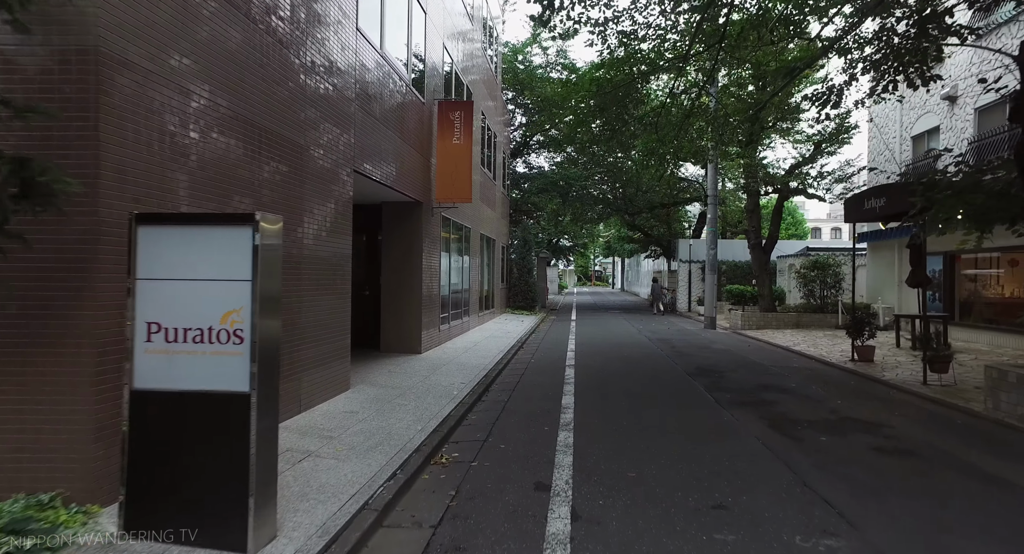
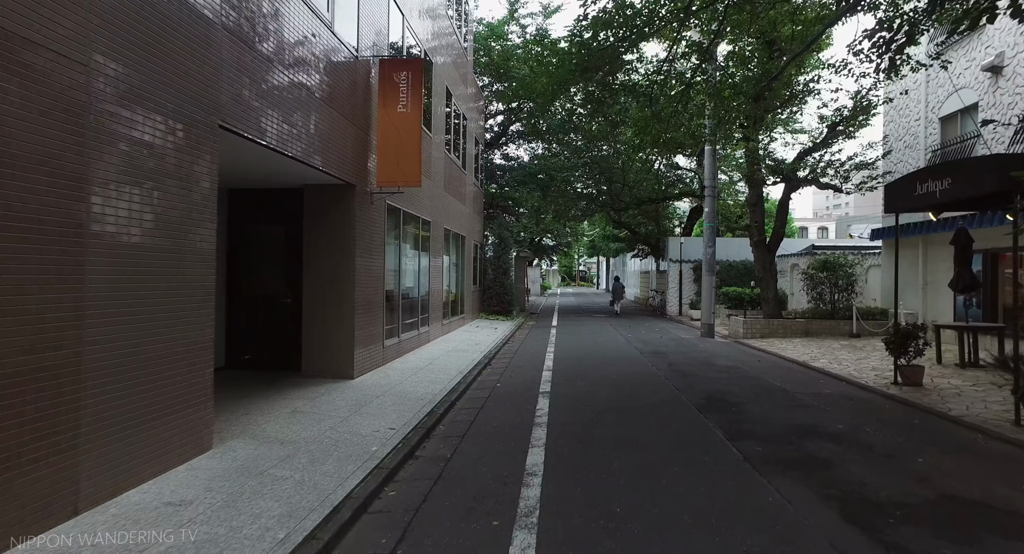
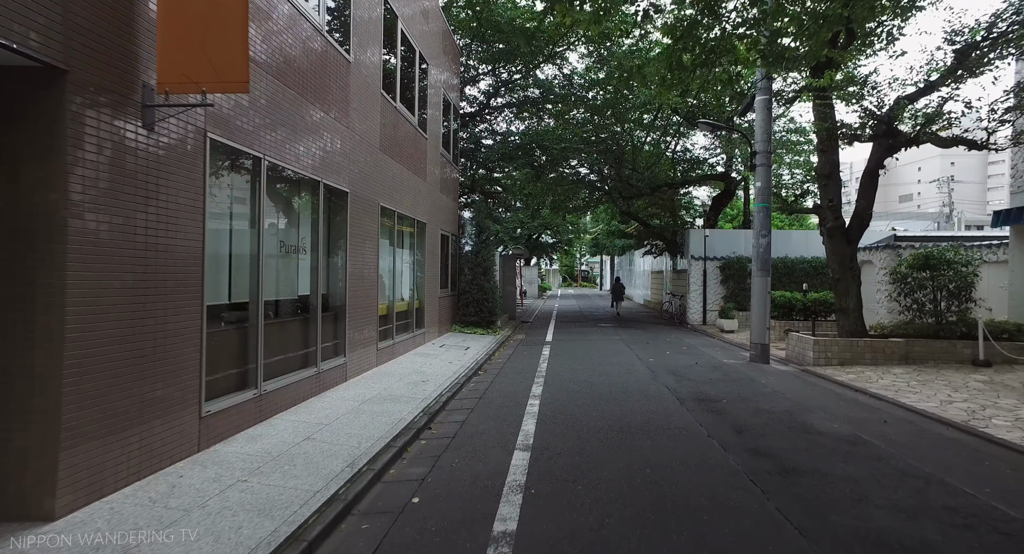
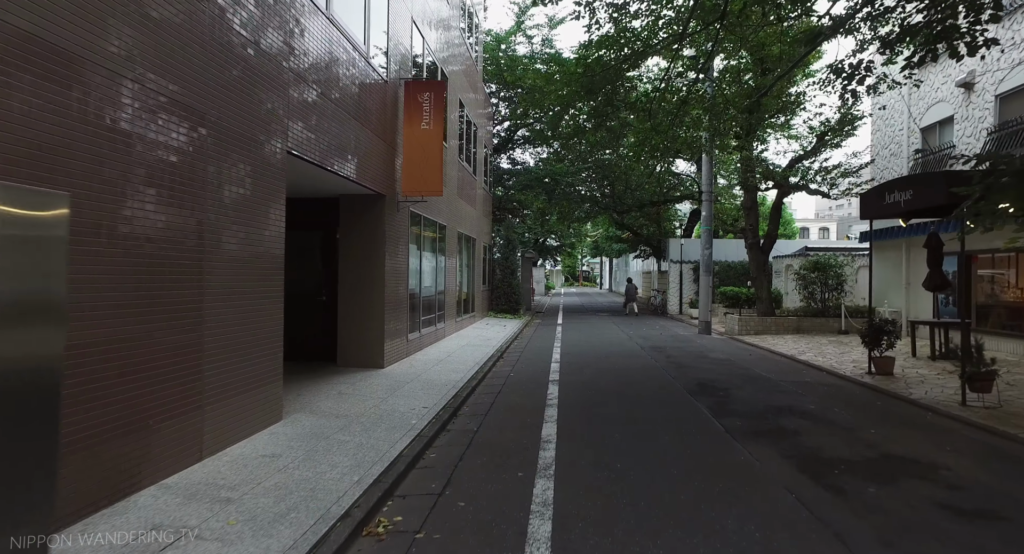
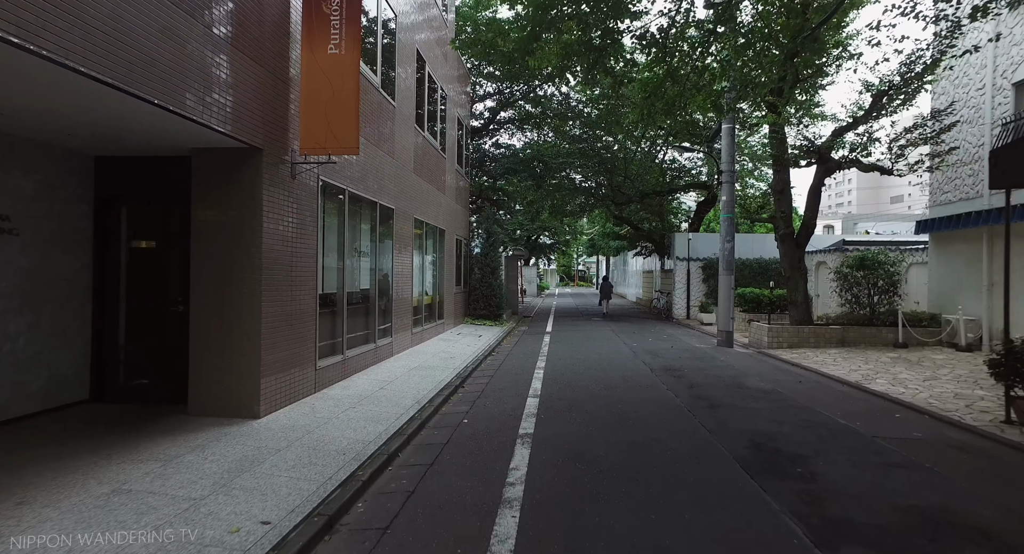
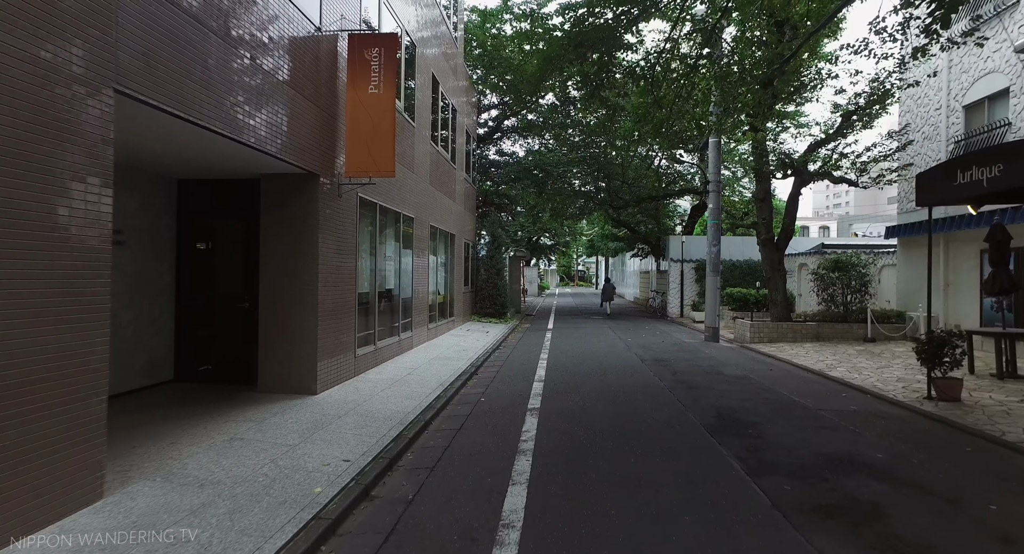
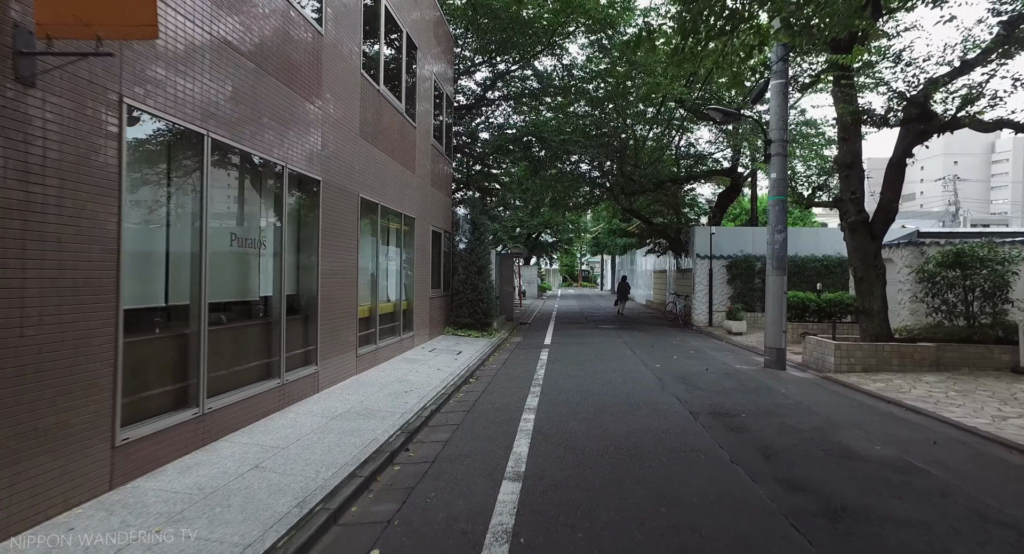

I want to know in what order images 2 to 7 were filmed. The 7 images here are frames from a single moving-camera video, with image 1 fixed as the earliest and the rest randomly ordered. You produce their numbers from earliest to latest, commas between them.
4, 2, 6, 5, 3, 7
